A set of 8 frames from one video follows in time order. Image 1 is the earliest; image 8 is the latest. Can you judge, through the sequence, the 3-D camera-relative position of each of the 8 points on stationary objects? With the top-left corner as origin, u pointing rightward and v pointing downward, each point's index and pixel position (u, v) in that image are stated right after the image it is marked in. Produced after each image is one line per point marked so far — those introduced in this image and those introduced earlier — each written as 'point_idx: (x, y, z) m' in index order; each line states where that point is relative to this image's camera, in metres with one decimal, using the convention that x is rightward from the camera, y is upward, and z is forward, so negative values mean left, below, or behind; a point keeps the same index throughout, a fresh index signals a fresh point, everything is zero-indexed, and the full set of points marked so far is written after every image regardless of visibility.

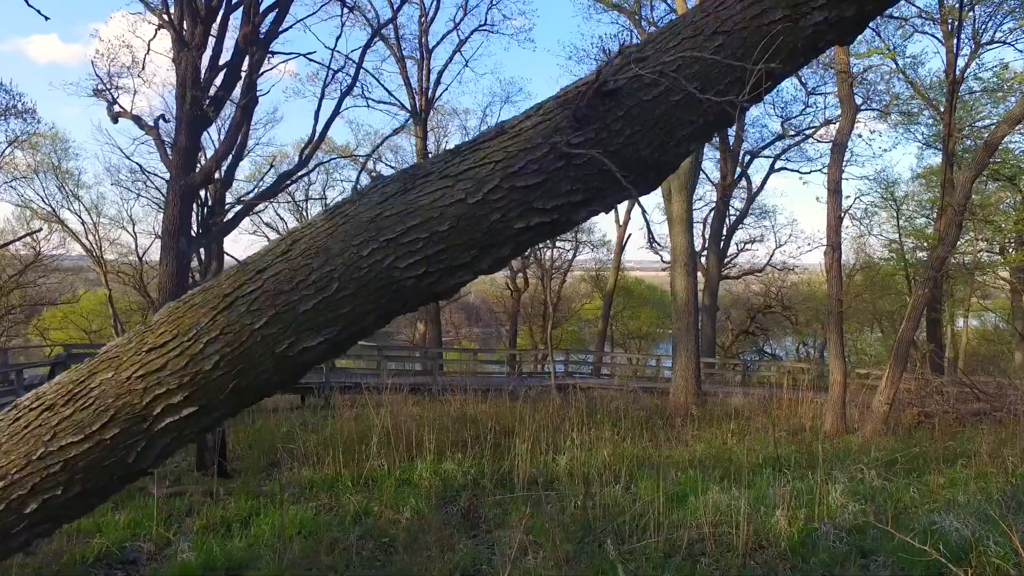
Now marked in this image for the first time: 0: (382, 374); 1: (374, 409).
0: (-2.6, -1.7, +13.9) m
1: (-1.7, -1.5, +8.5) m
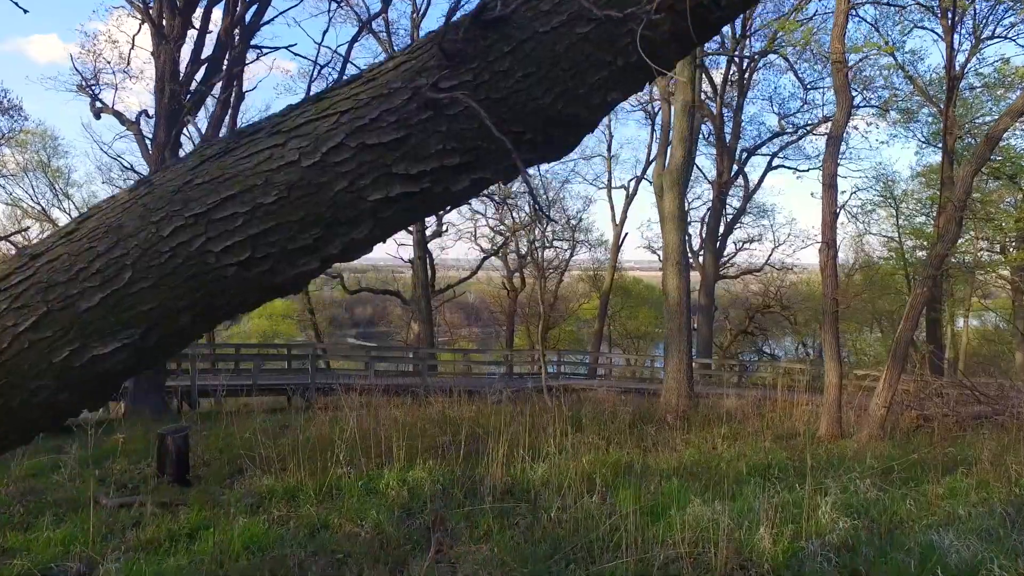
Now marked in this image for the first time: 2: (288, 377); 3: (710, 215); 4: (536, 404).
0: (-2.8, -1.7, +13.6) m
1: (-1.9, -1.5, +8.2) m
2: (-4.4, -1.7, +13.4) m
3: (+5.4, +2.0, +18.7) m
4: (+0.4, -1.6, +9.5) m
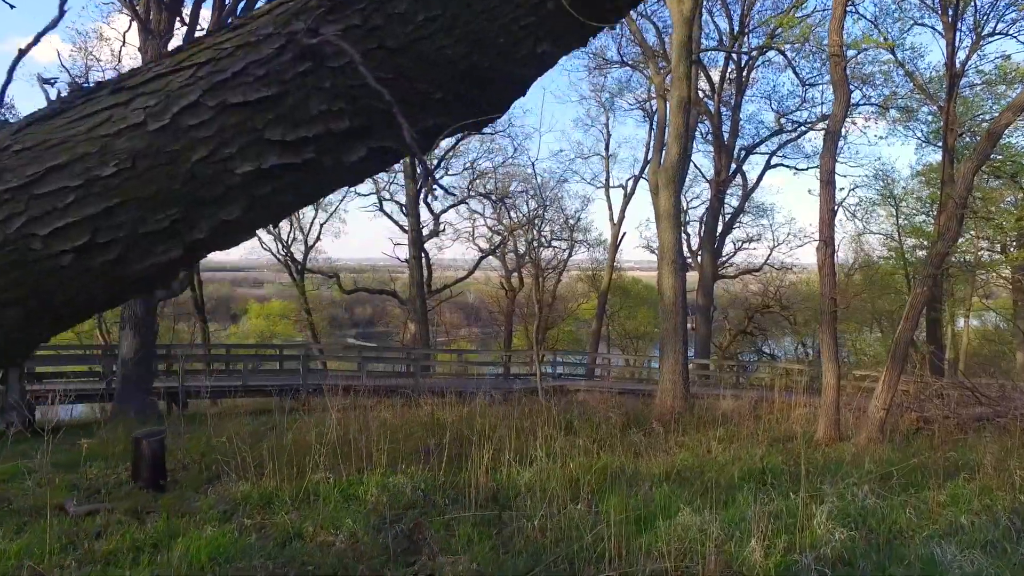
0: (-2.9, -1.7, +13.4) m
1: (-2.0, -1.5, +8.0) m
2: (-4.5, -1.7, +13.2) m
3: (+5.3, +2.0, +18.5) m
4: (+0.3, -1.6, +9.3) m
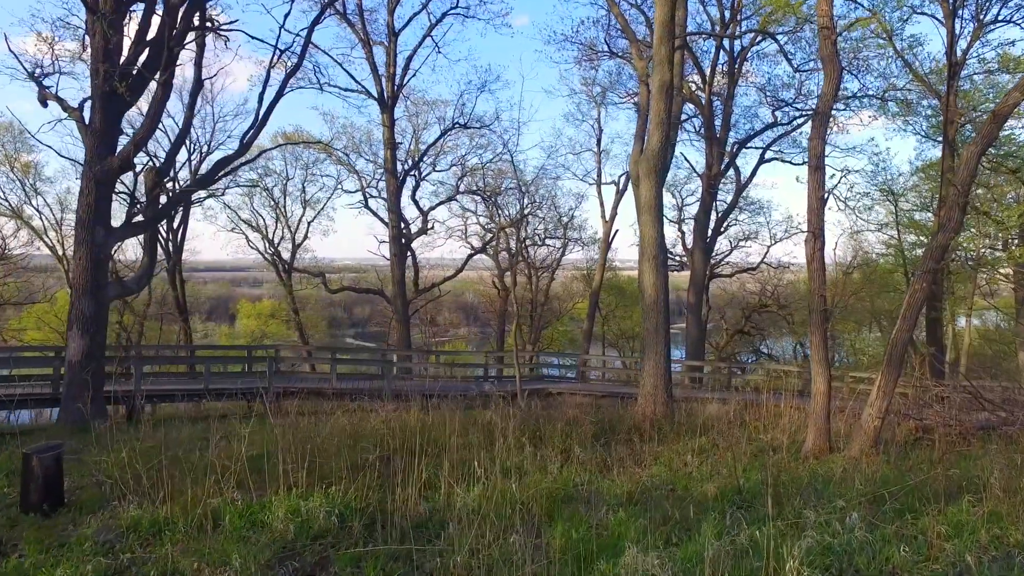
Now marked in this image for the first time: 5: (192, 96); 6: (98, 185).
0: (-3.3, -1.7, +12.8) m
1: (-2.4, -1.4, +7.3) m
2: (-4.9, -1.7, +12.6) m
3: (+4.9, +2.1, +17.8) m
4: (-0.1, -1.6, +8.7) m
5: (-6.3, +3.8, +13.6) m
6: (-6.0, +1.5, +9.9) m
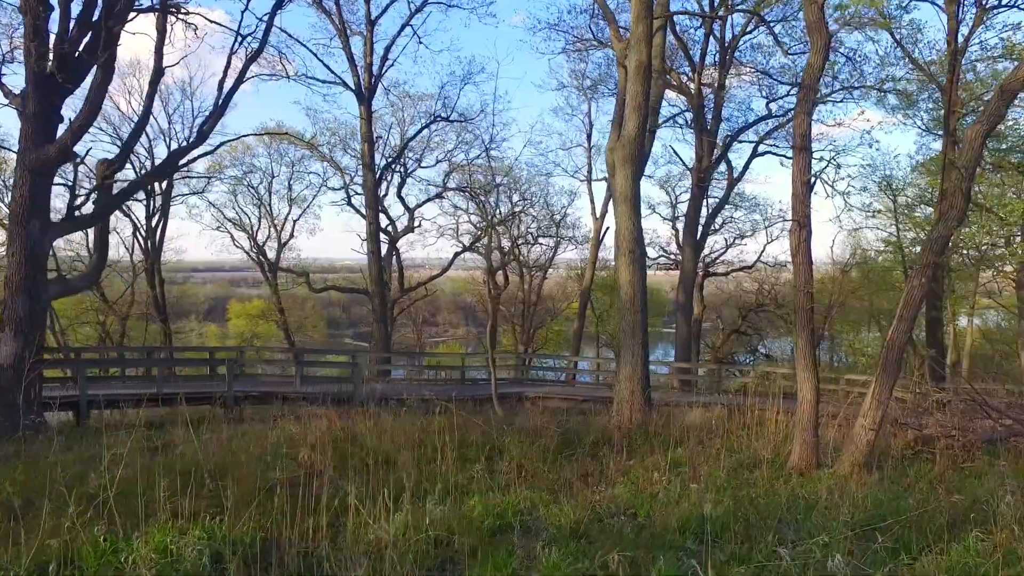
0: (-3.8, -1.7, +12.1) m
1: (-2.8, -1.4, +6.6) m
2: (-5.3, -1.7, +11.8) m
3: (+4.5, +2.1, +17.1) m
4: (-0.6, -1.5, +7.9) m
5: (-6.8, +3.8, +12.9) m
6: (-6.5, +1.5, +9.2) m
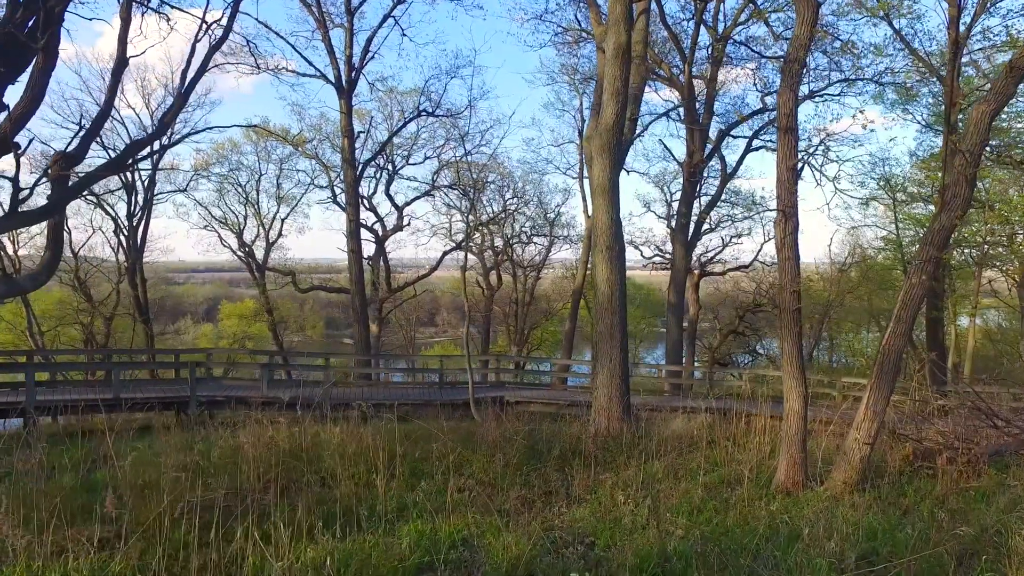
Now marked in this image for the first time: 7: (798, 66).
0: (-4.1, -1.7, +11.5) m
1: (-3.2, -1.4, +6.0) m
2: (-5.7, -1.7, +11.2) m
3: (+4.1, +2.1, +16.5) m
4: (-0.9, -1.5, +7.3) m
5: (-7.2, +3.8, +12.3) m
6: (-6.8, +1.5, +8.6) m
7: (+2.2, +1.7, +5.2) m
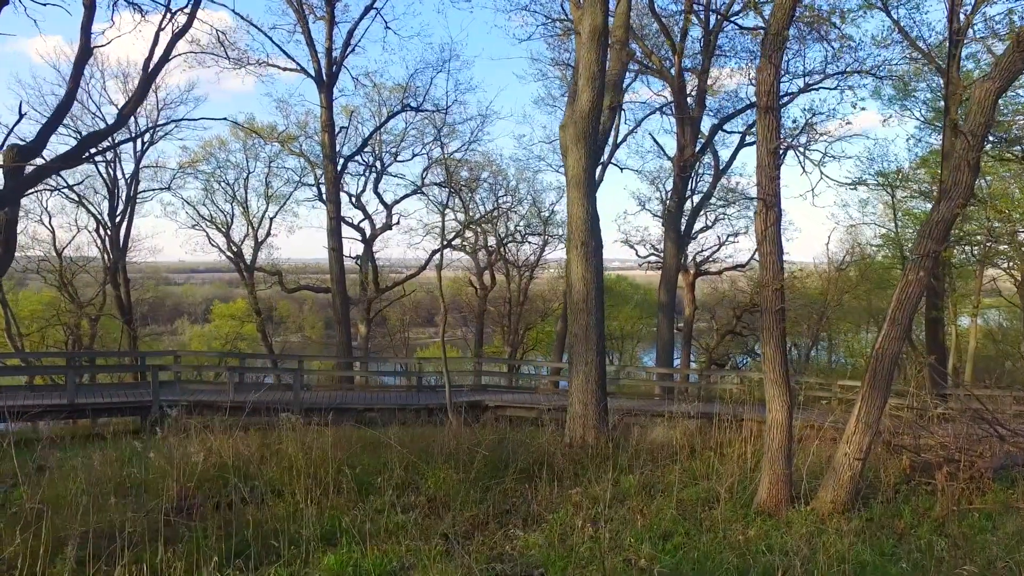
0: (-4.5, -1.6, +10.9) m
1: (-3.5, -1.4, +5.5) m
2: (-6.0, -1.7, +10.7) m
3: (+3.8, +2.1, +16.0) m
4: (-1.3, -1.5, +6.8) m
5: (-7.5, +3.8, +11.8) m
6: (-7.2, +1.5, +8.1) m
7: (+1.8, +1.7, +4.7) m
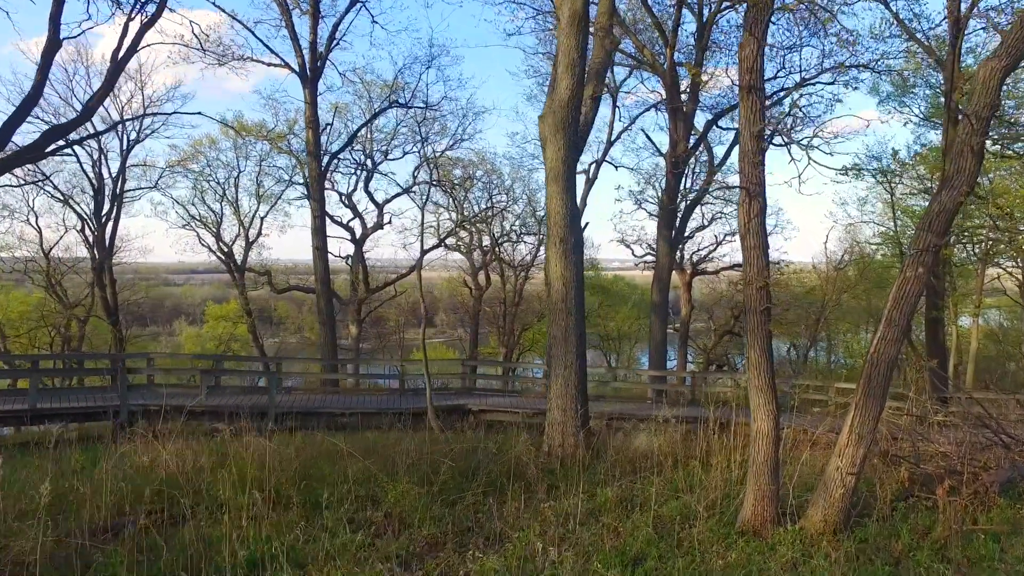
0: (-4.7, -1.6, +10.5) m
1: (-3.8, -1.4, +5.1) m
2: (-6.3, -1.7, +10.3) m
3: (+3.5, +2.1, +15.6) m
4: (-1.5, -1.5, +6.4) m
5: (-7.8, +3.8, +11.3) m
6: (-7.4, +1.5, +7.7) m
7: (+1.6, +1.7, +4.3) m
